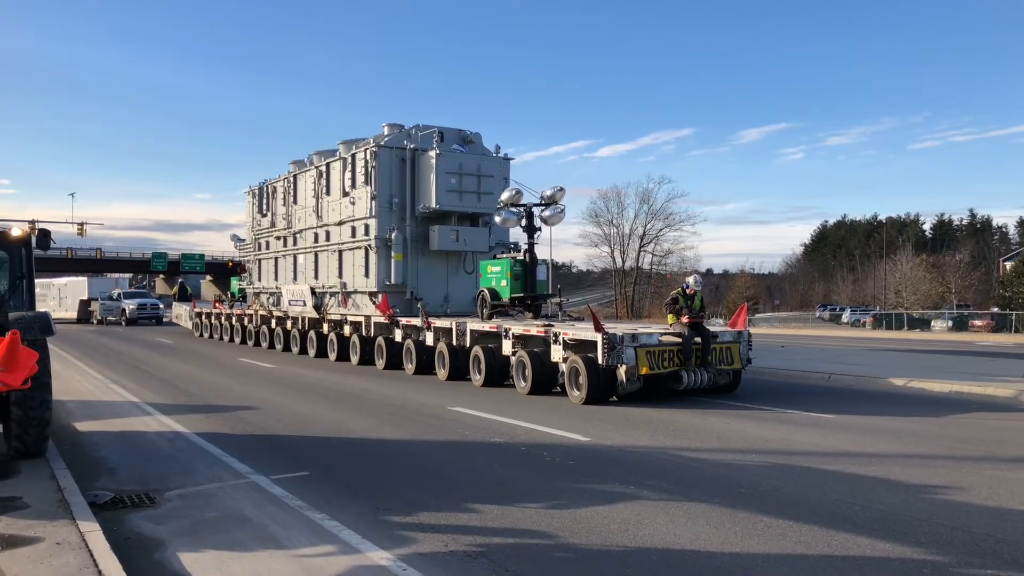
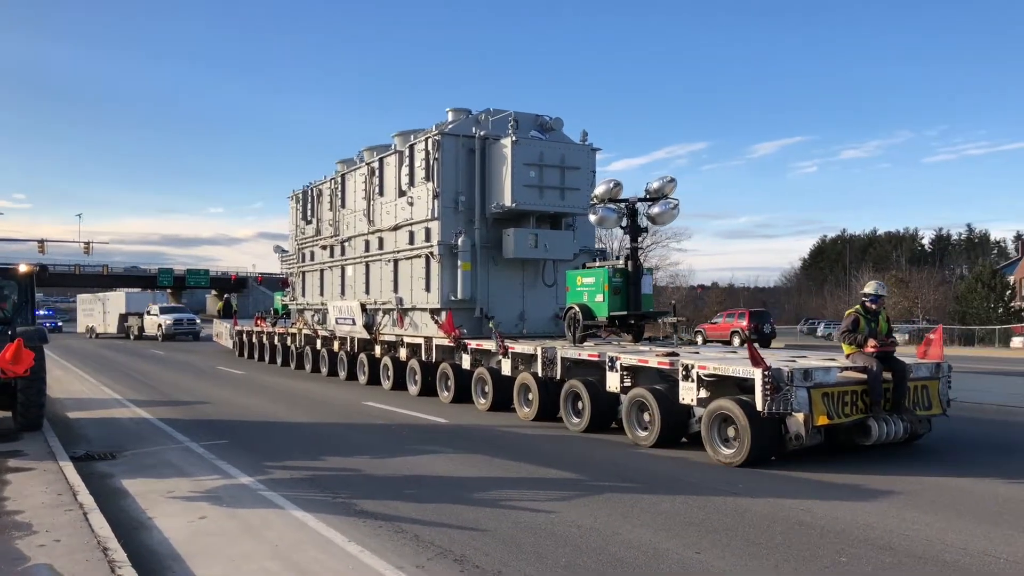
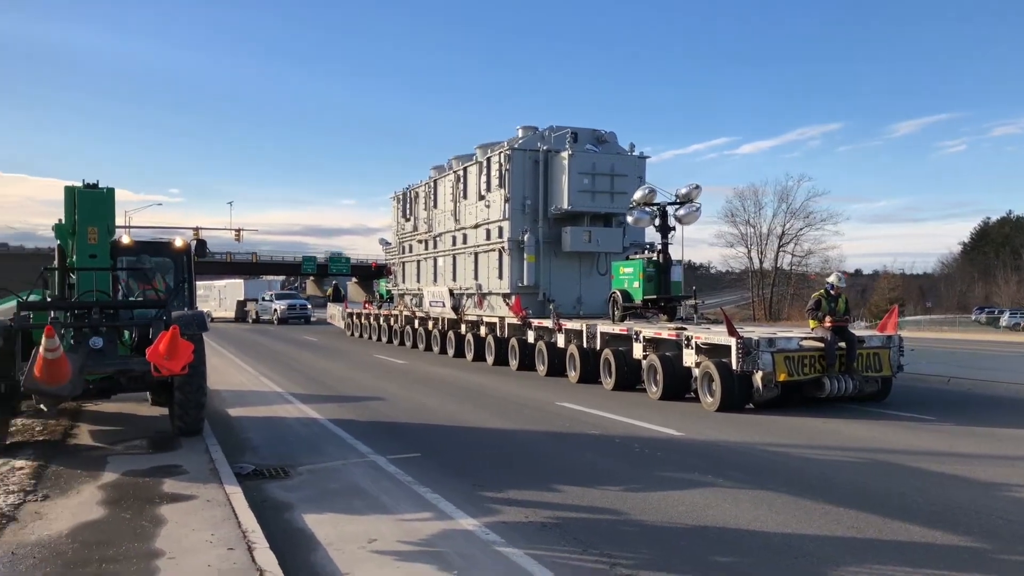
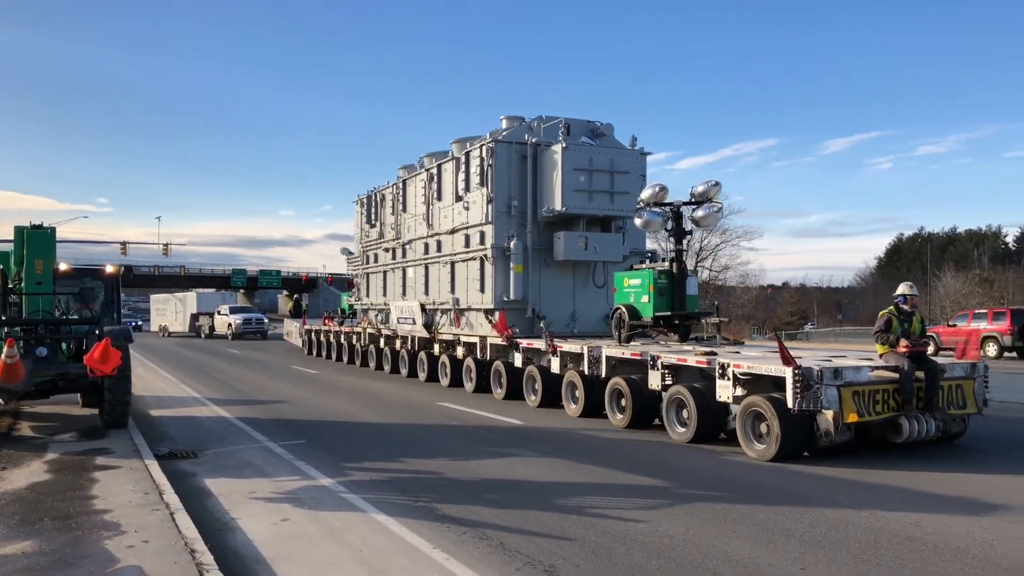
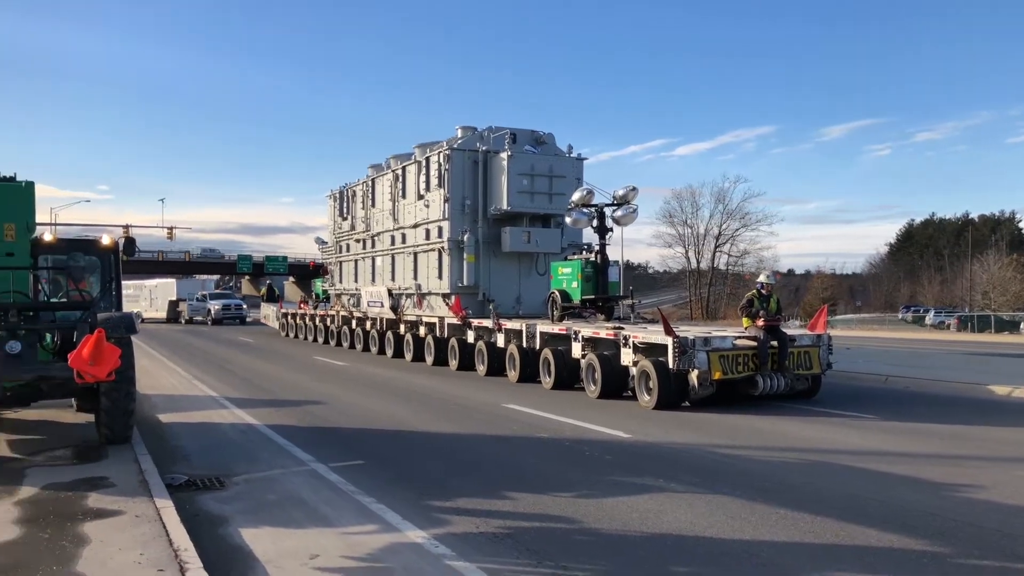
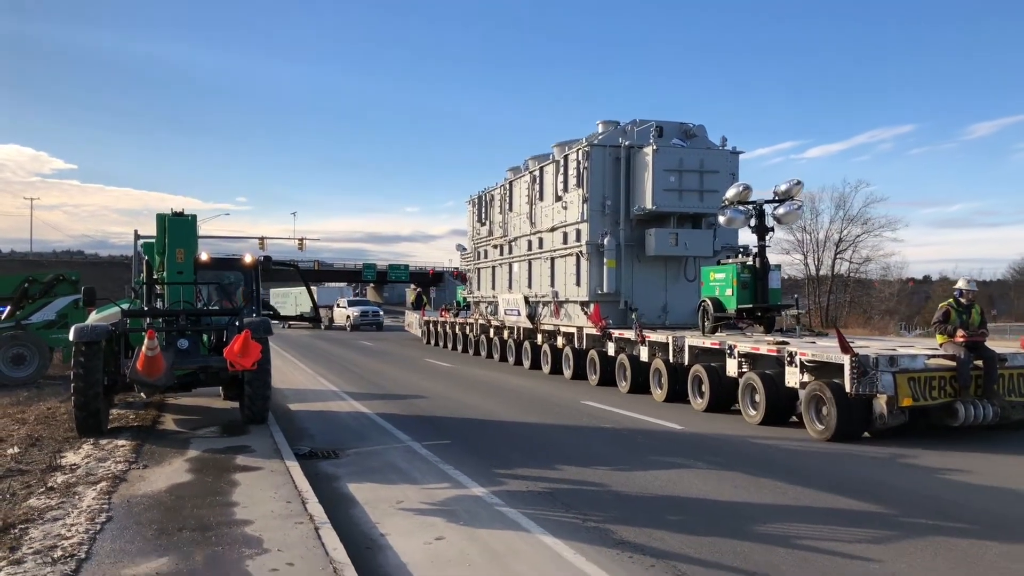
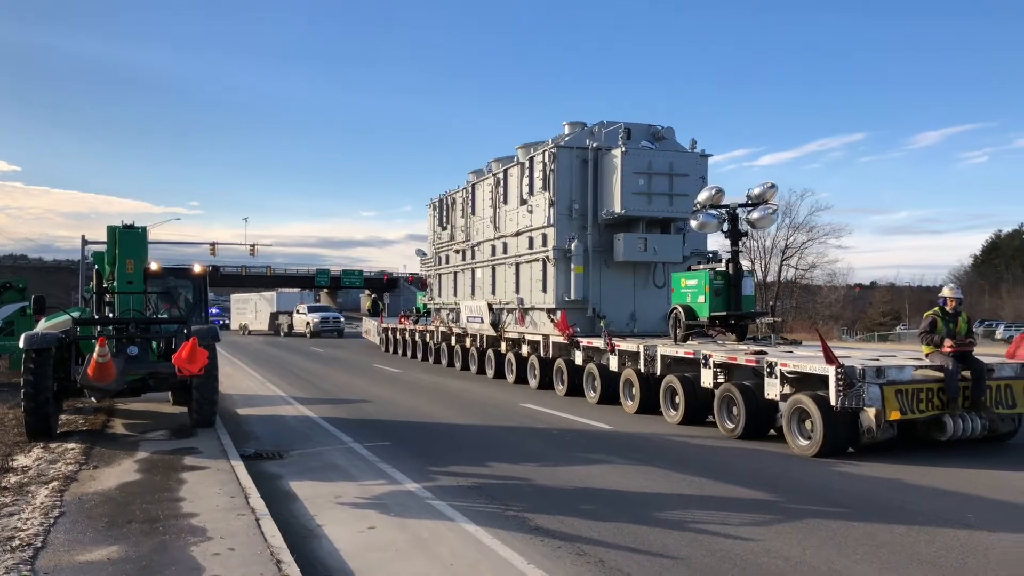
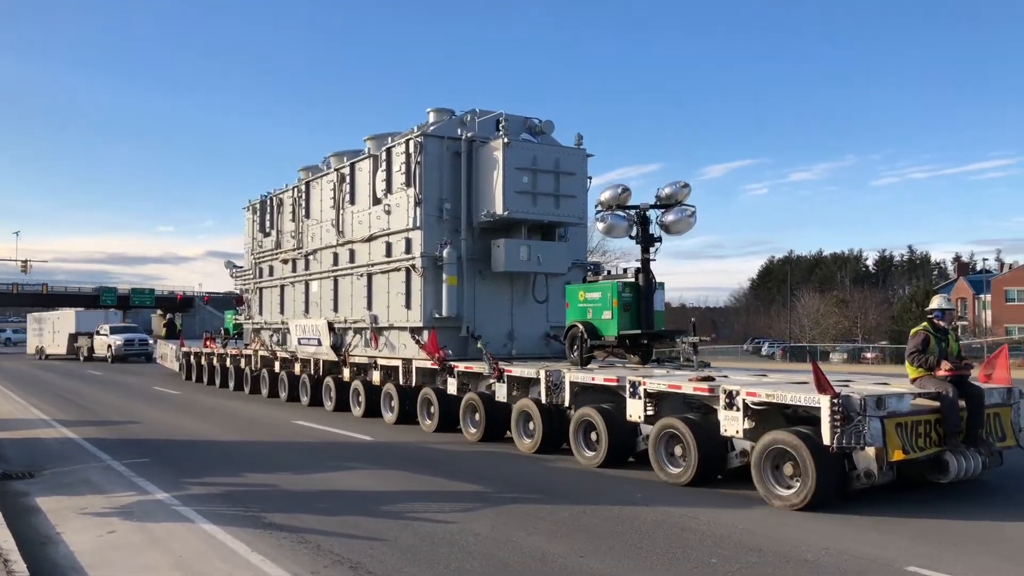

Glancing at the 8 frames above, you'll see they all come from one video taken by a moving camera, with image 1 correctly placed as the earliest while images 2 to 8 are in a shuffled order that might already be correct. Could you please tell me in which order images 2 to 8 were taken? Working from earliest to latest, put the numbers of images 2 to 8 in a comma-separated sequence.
5, 3, 6, 7, 4, 2, 8
